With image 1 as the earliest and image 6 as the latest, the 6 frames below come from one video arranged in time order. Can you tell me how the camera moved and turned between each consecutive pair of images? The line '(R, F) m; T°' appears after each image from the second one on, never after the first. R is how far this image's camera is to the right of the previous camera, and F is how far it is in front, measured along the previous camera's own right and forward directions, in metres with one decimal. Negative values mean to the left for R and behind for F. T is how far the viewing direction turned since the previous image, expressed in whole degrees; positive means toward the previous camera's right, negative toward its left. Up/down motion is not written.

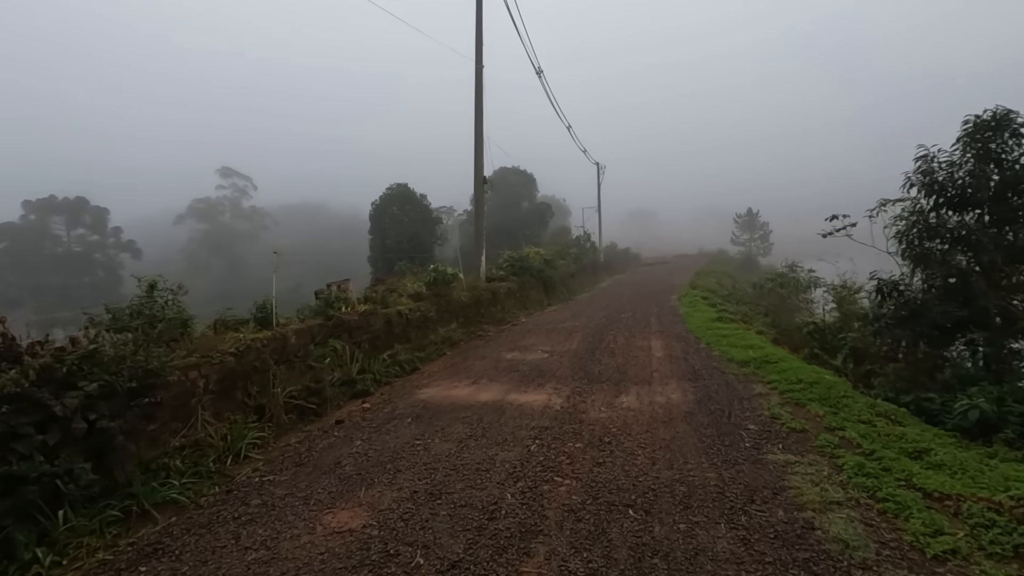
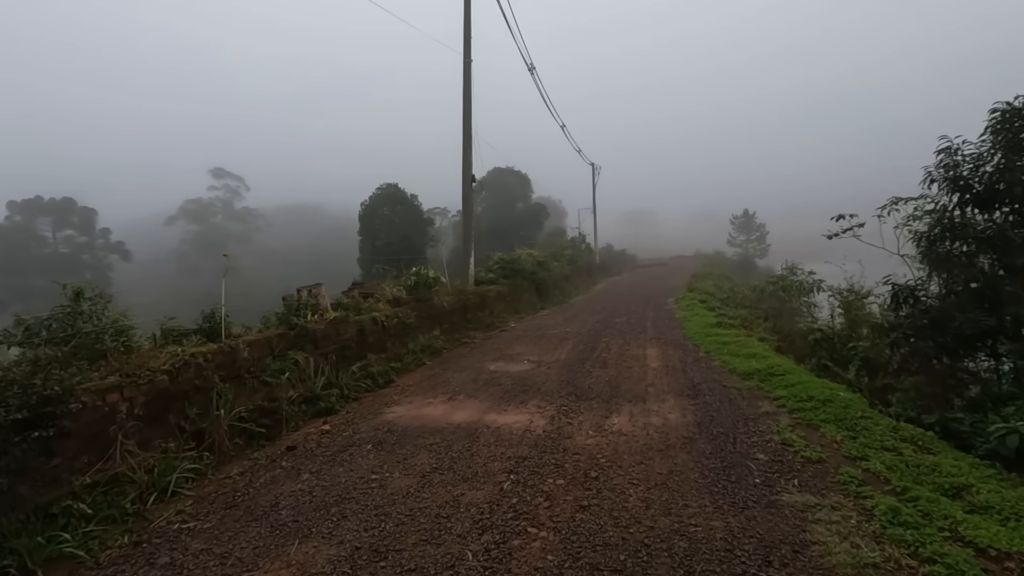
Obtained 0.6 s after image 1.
(+0.2, +0.7) m; 0°
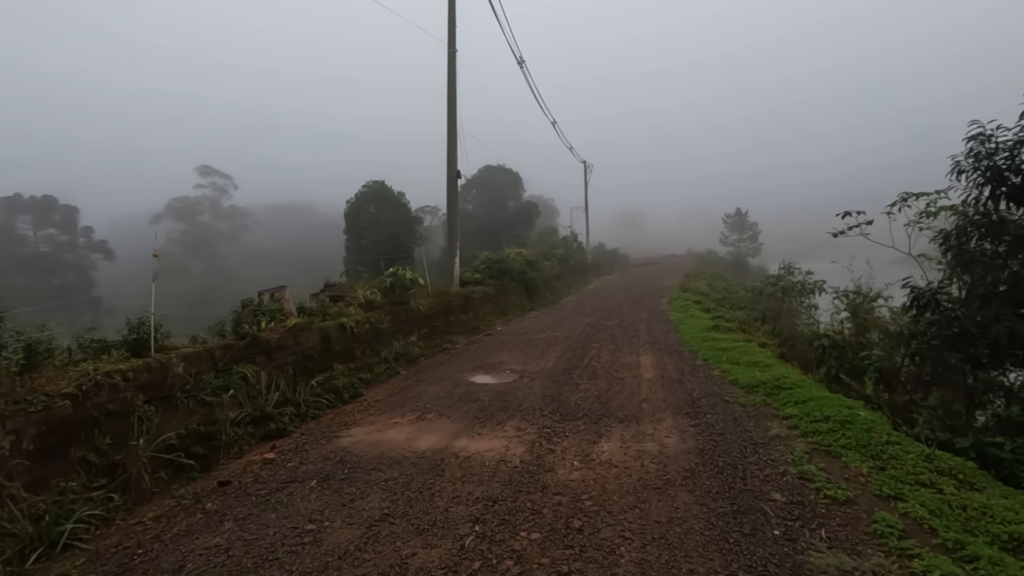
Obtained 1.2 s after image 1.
(+0.2, +0.7) m; +1°
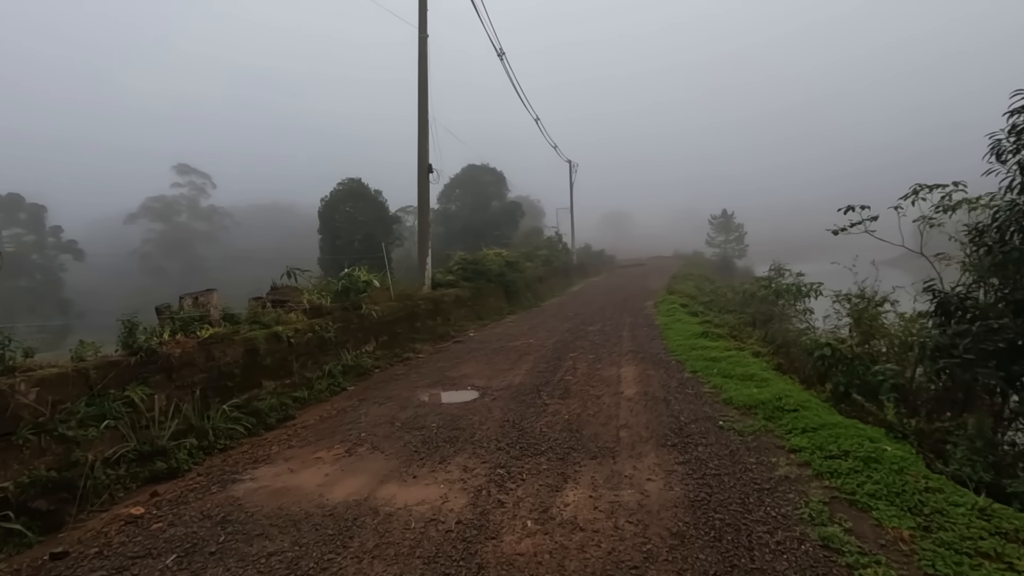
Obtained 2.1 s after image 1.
(+0.3, +1.0) m; +1°
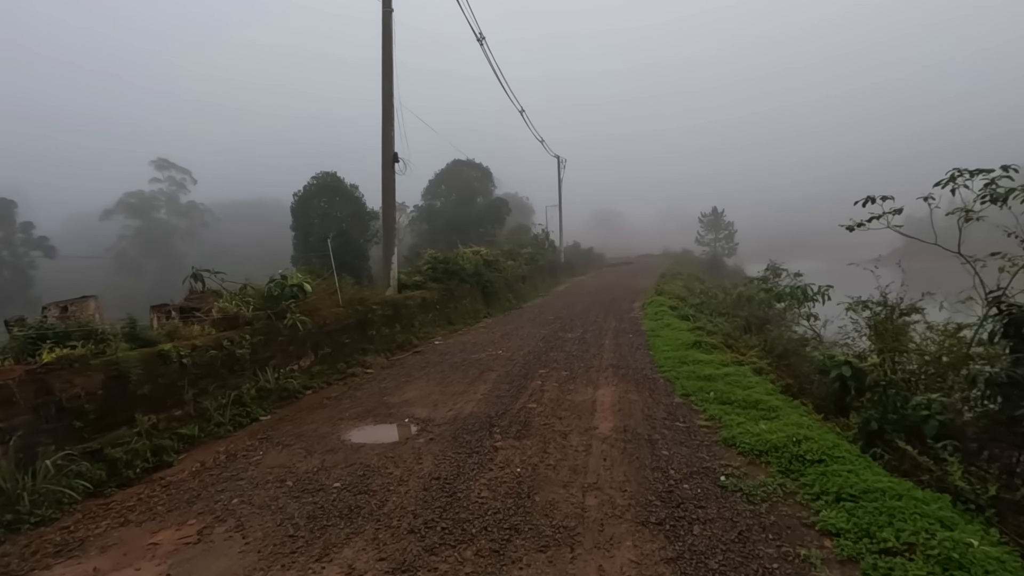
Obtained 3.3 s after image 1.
(+0.4, +1.3) m; +1°
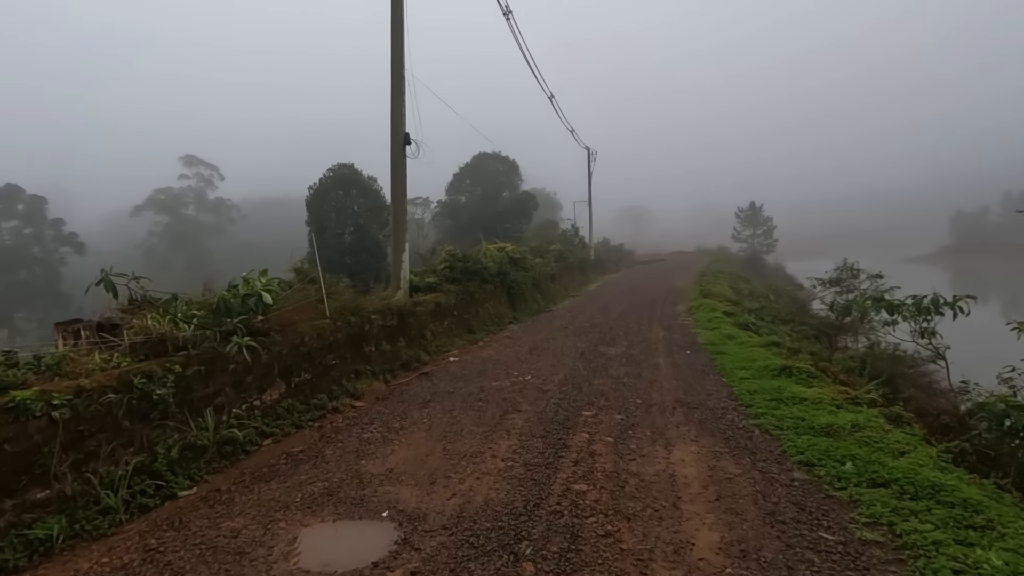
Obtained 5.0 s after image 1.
(-0.1, +2.0) m; -3°
